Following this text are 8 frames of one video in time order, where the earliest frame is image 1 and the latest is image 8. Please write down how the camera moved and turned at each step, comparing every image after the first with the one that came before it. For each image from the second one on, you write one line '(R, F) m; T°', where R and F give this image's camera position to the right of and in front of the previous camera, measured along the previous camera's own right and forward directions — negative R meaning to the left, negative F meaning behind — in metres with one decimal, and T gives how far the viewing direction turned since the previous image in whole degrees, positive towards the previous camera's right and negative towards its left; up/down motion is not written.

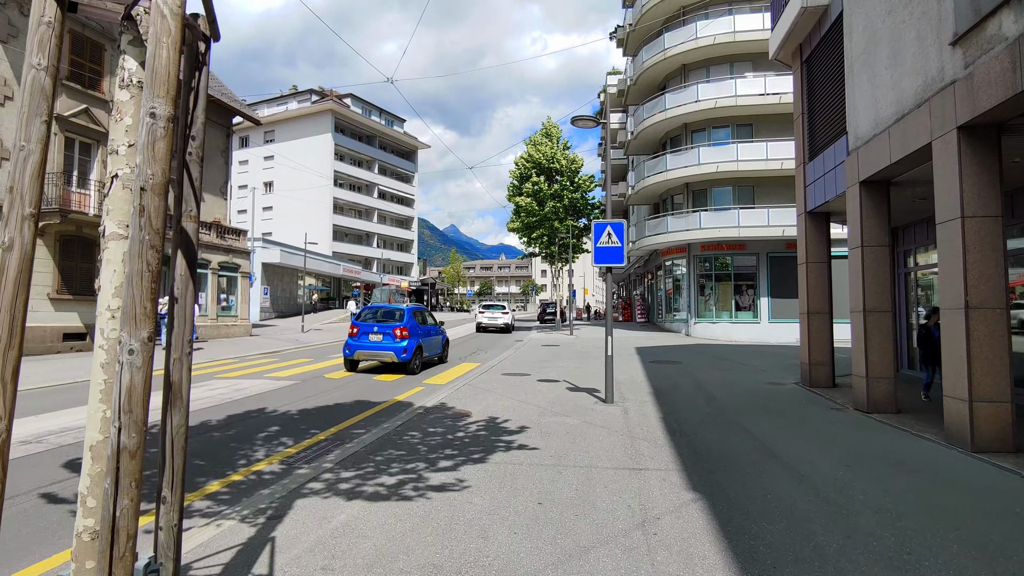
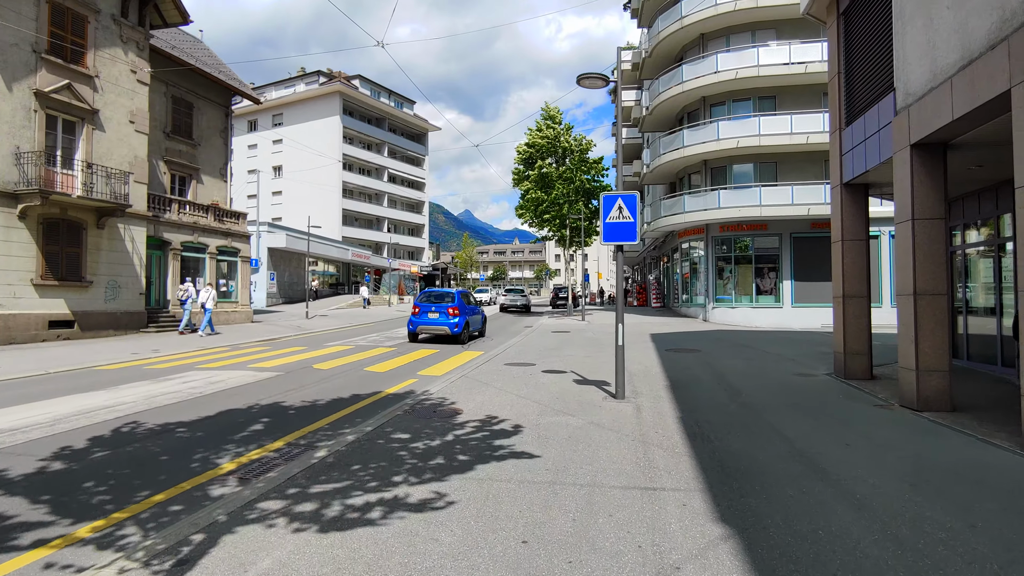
(+0.2, +1.1) m; -1°
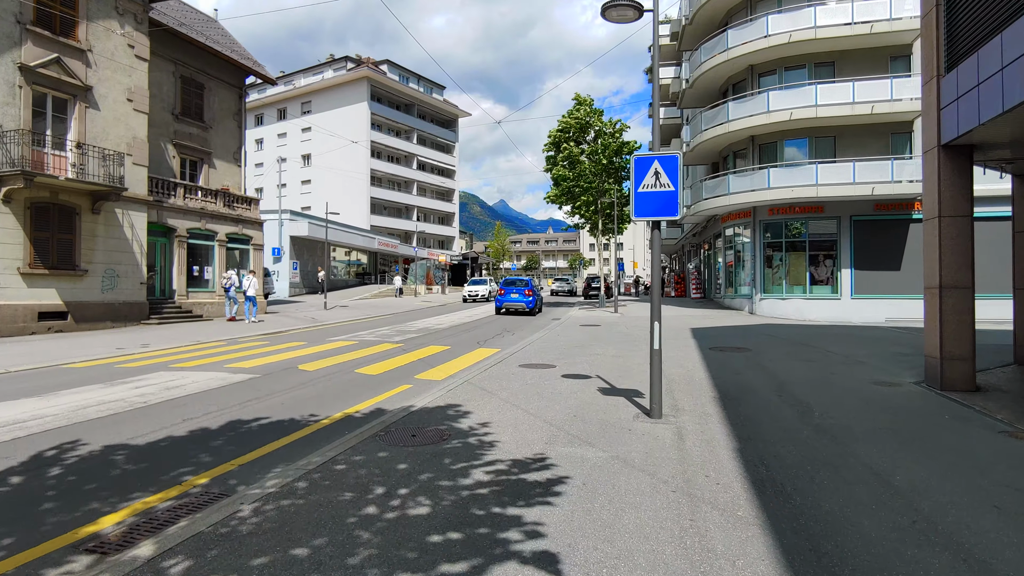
(+0.3, +1.8) m; -3°
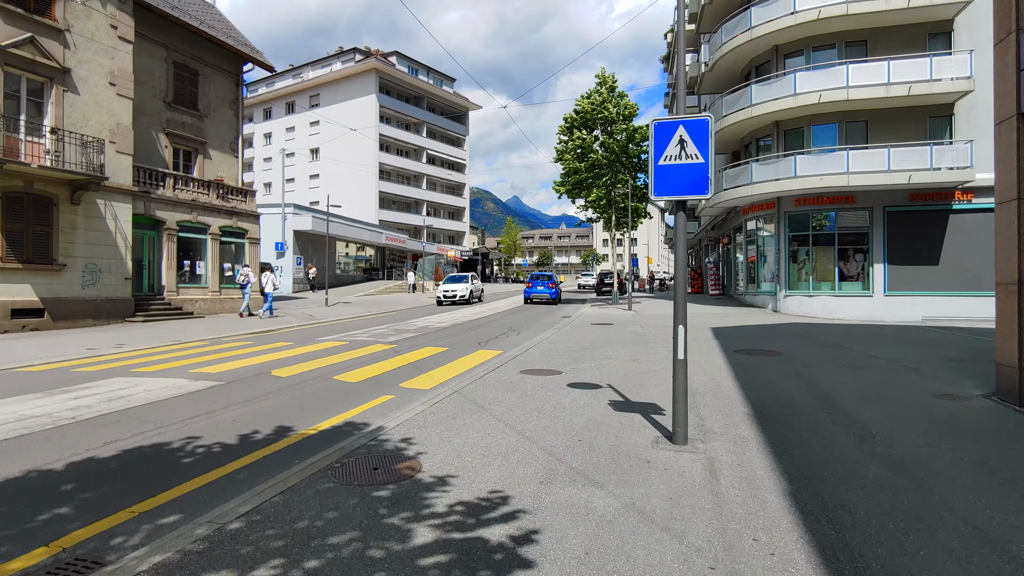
(+0.2, +1.2) m; -1°
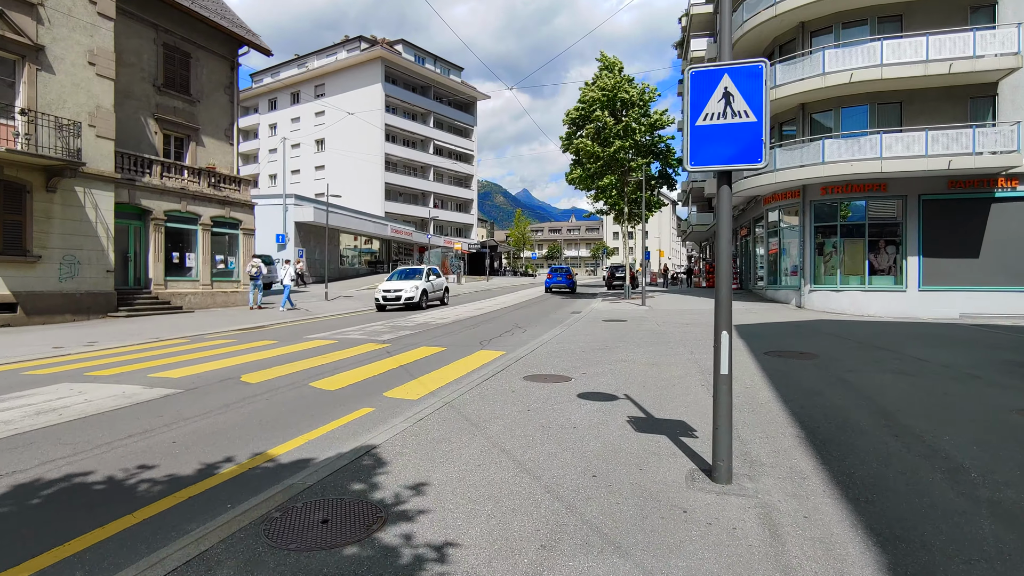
(+0.1, +1.1) m; -1°
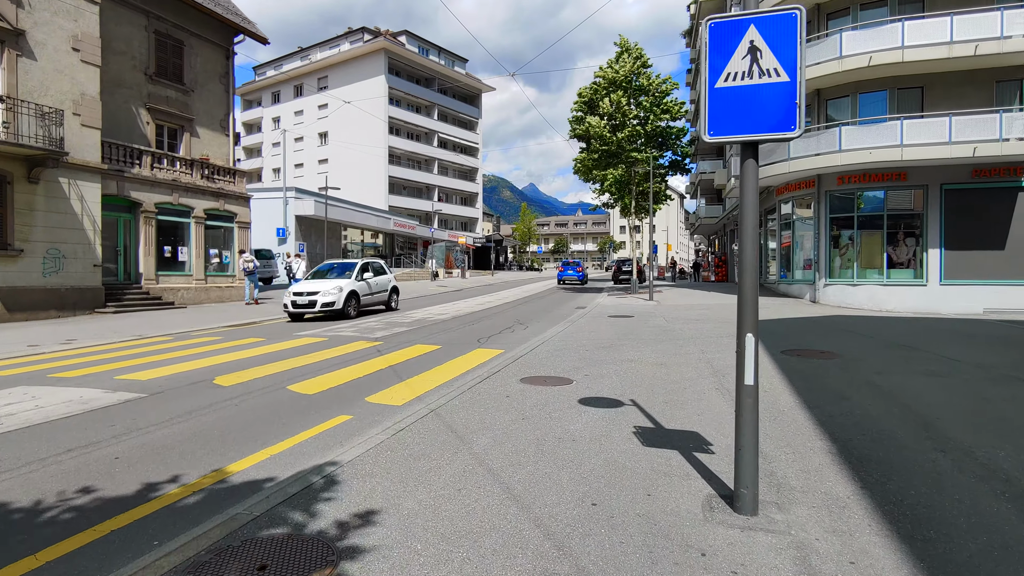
(+0.1, +0.7) m; -1°
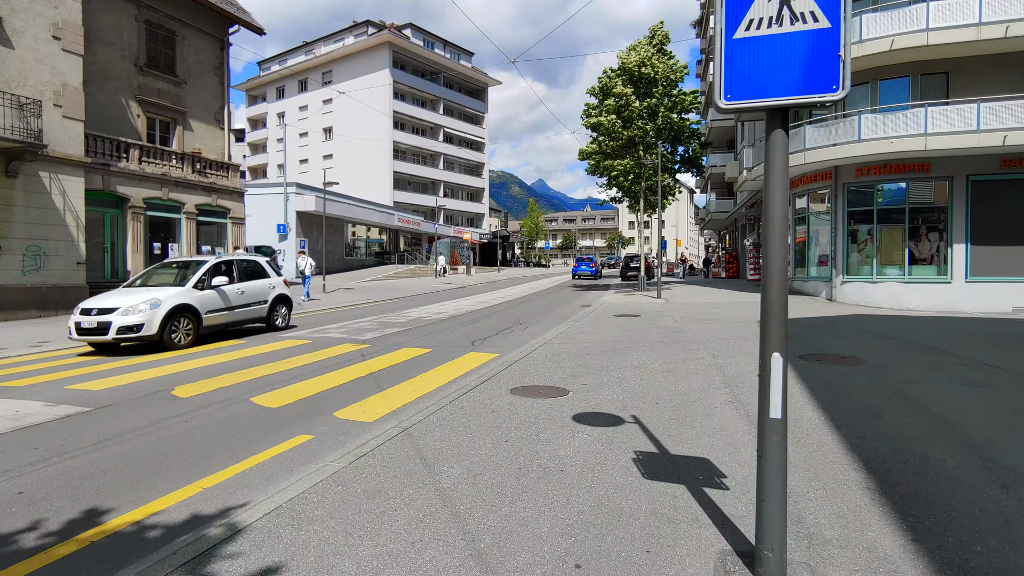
(+0.2, +0.7) m; -1°
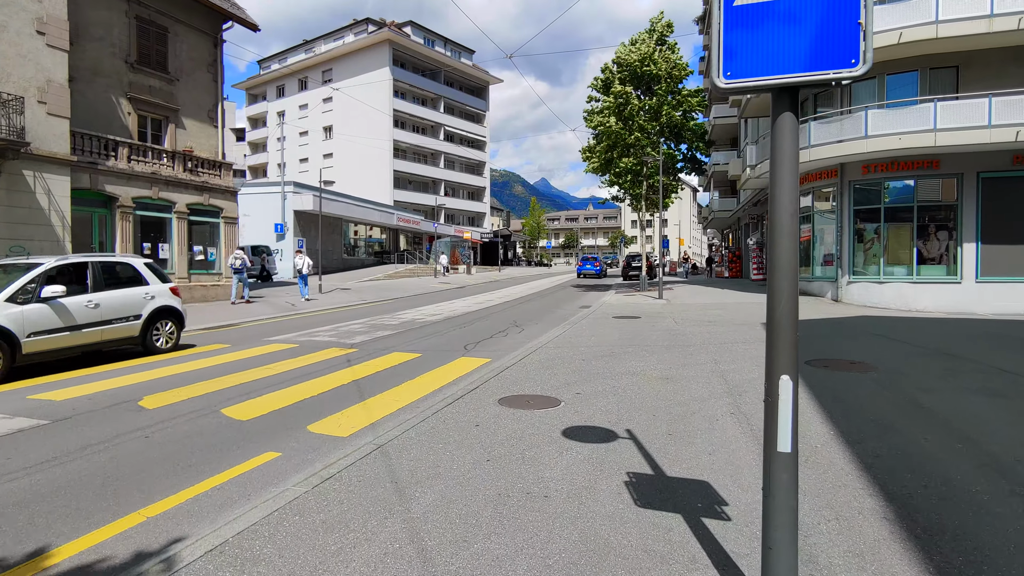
(+0.2, +0.4) m; 0°
